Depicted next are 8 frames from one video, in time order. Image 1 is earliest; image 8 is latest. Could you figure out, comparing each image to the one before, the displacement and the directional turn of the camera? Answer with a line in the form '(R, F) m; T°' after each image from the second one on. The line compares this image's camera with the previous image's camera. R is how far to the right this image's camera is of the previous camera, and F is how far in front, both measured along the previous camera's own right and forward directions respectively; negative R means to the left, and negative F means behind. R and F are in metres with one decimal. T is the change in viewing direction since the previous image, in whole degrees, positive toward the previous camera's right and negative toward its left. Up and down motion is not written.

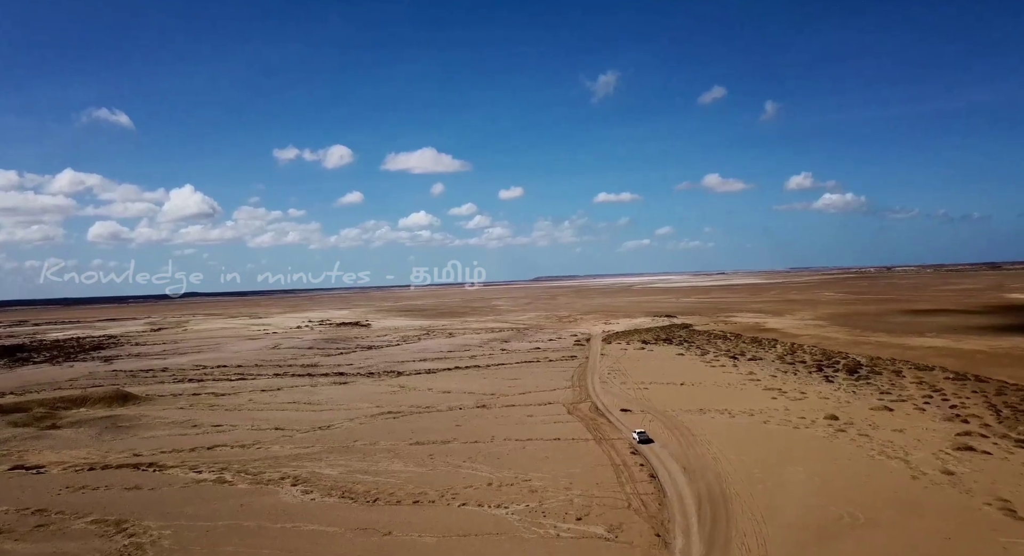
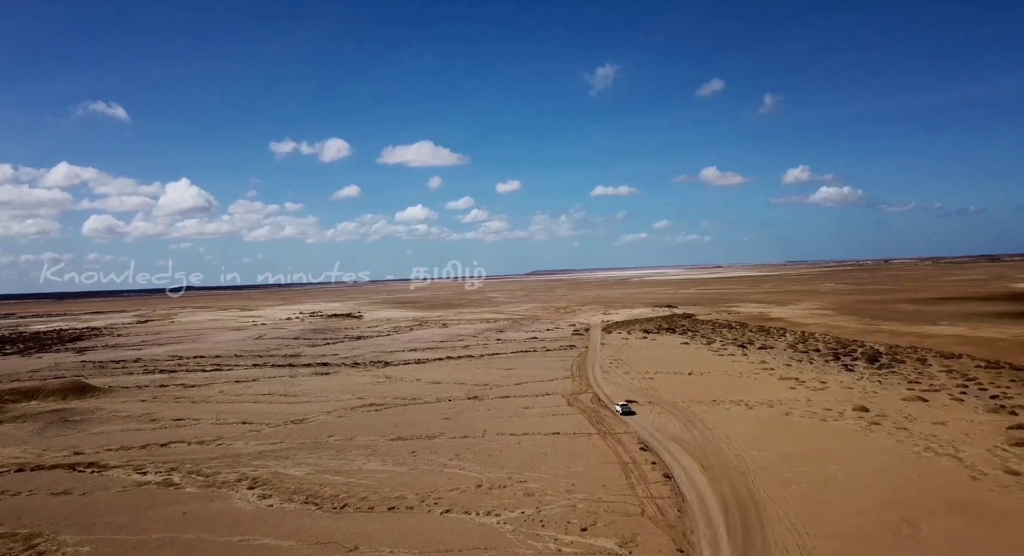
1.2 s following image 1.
(+0.1, +2.3) m; 0°
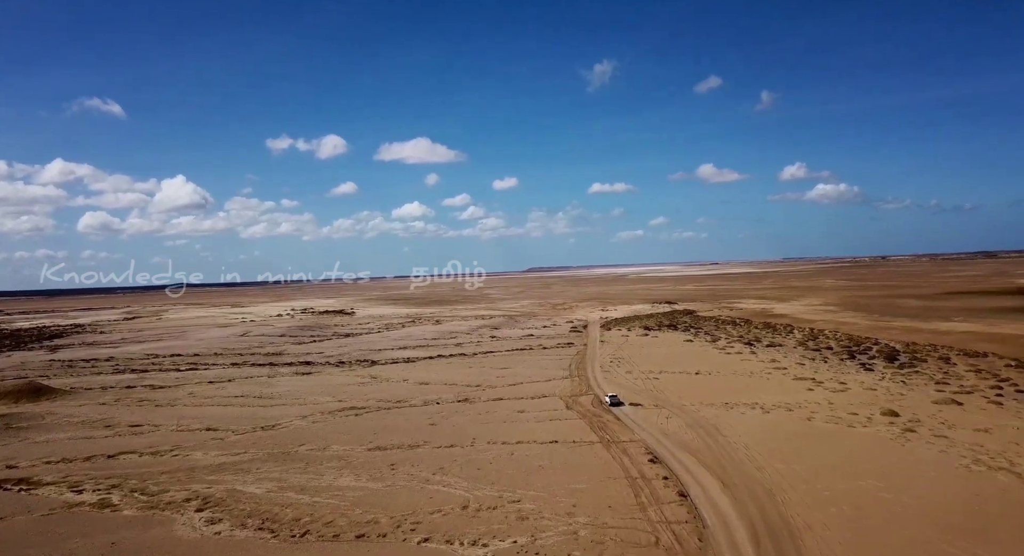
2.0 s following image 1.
(+0.1, +2.0) m; 0°
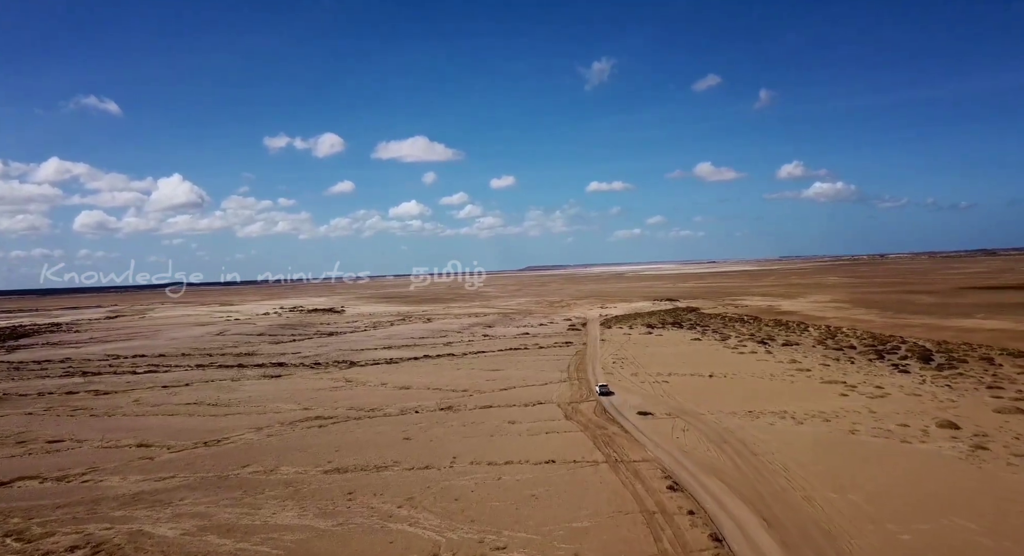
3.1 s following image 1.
(+0.2, +2.9) m; 0°
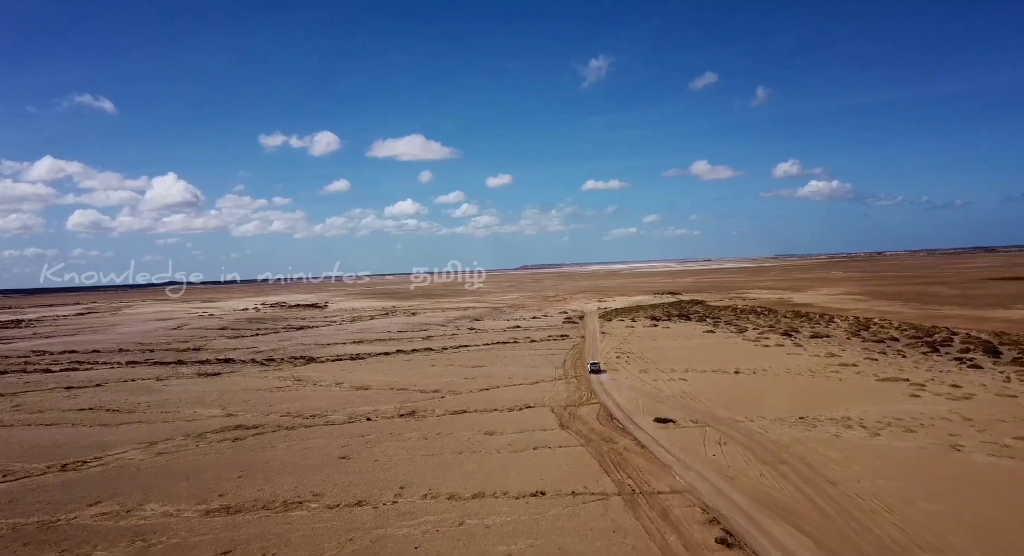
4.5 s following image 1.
(+0.4, +4.3) m; 0°
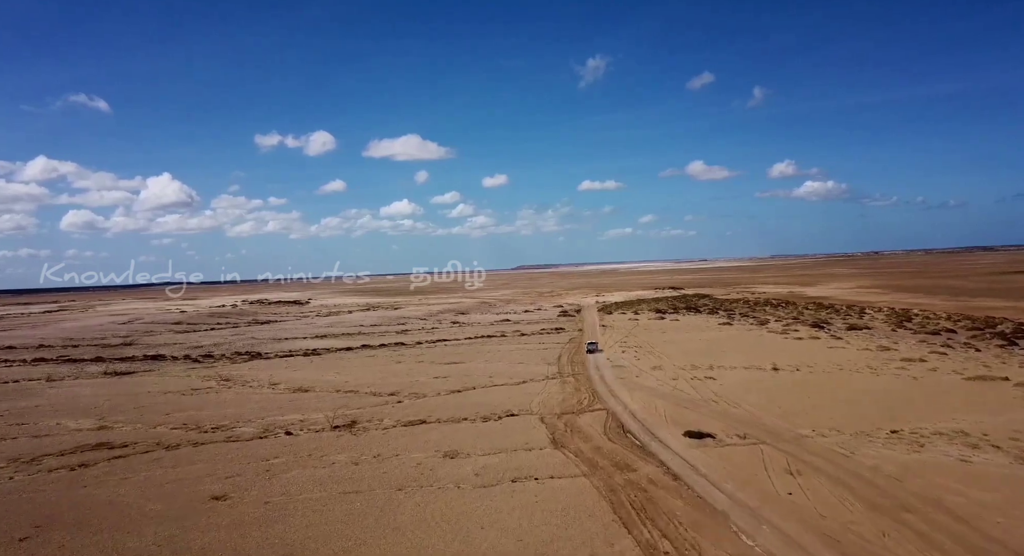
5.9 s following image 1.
(+0.4, +4.1) m; 0°
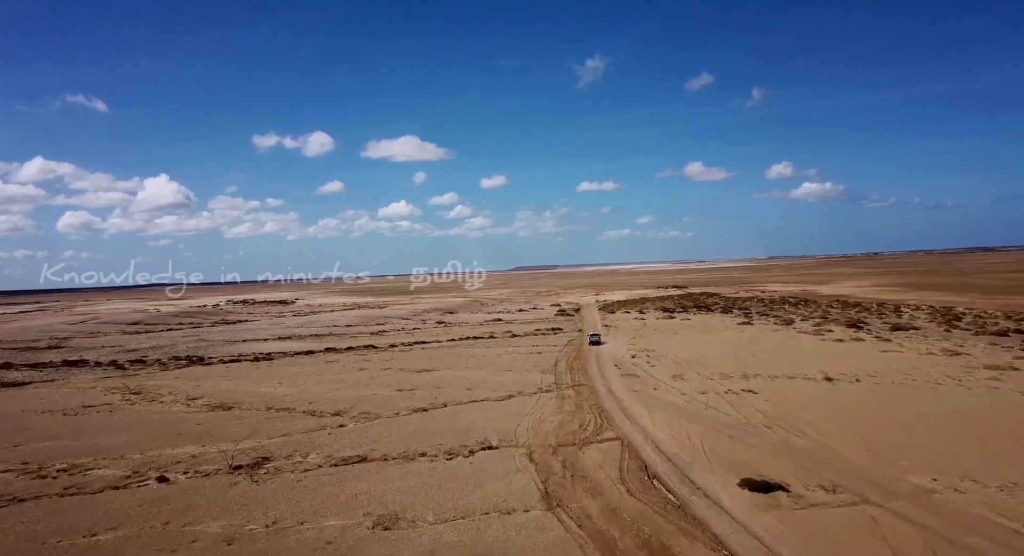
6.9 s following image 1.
(+0.3, +3.3) m; 0°
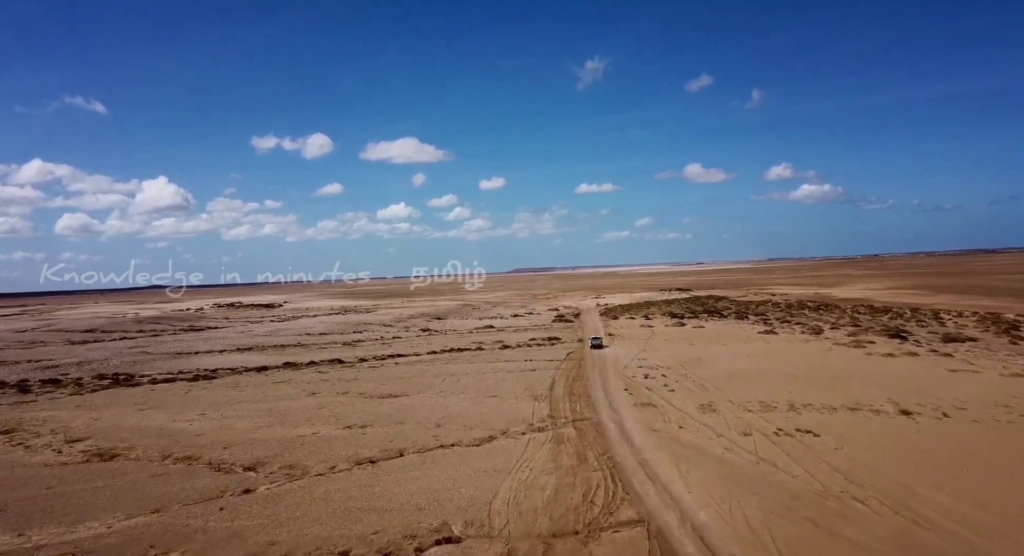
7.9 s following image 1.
(+0.3, +2.9) m; 0°
